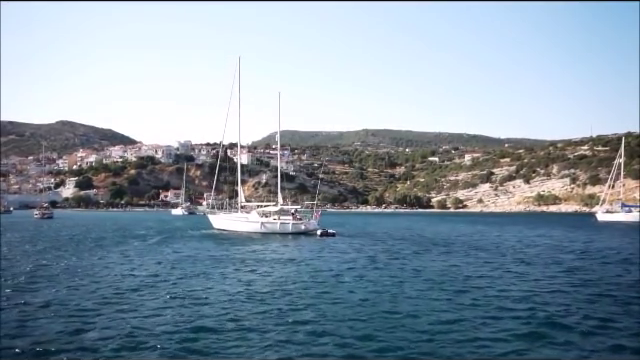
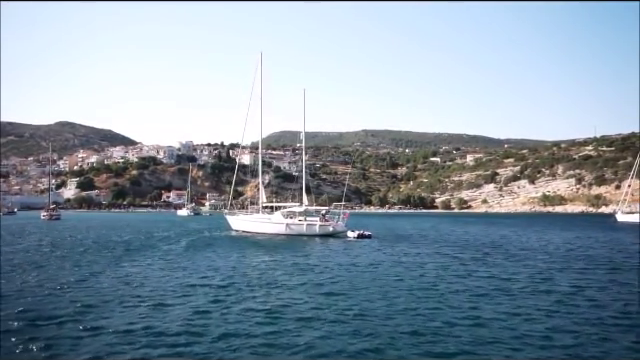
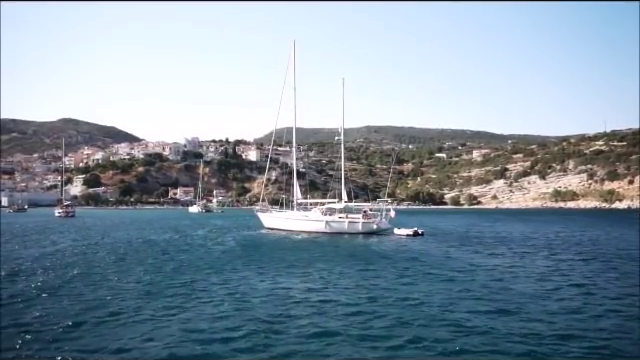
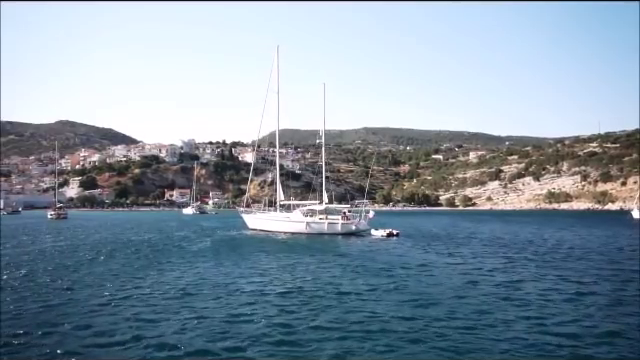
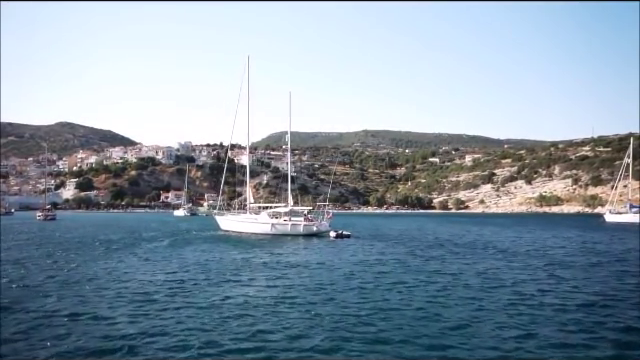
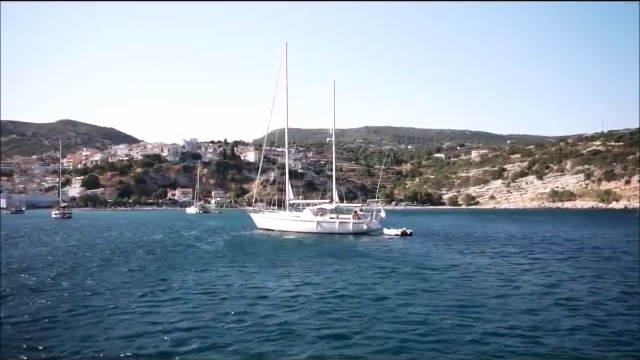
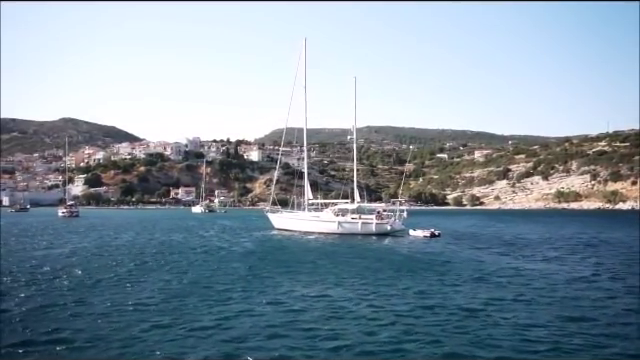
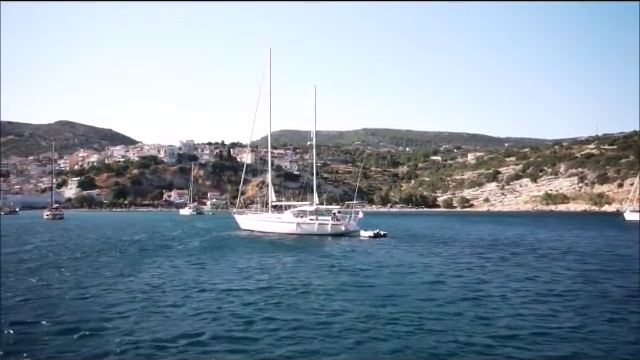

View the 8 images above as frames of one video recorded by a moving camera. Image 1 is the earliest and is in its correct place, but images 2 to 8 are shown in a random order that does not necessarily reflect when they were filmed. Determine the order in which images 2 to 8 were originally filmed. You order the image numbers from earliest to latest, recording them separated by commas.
5, 2, 8, 4, 6, 3, 7
